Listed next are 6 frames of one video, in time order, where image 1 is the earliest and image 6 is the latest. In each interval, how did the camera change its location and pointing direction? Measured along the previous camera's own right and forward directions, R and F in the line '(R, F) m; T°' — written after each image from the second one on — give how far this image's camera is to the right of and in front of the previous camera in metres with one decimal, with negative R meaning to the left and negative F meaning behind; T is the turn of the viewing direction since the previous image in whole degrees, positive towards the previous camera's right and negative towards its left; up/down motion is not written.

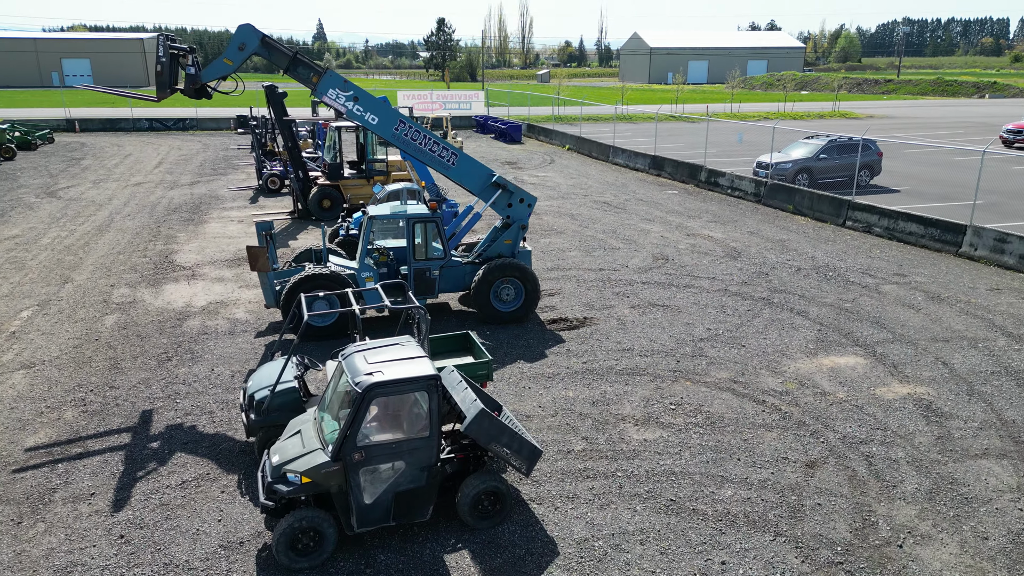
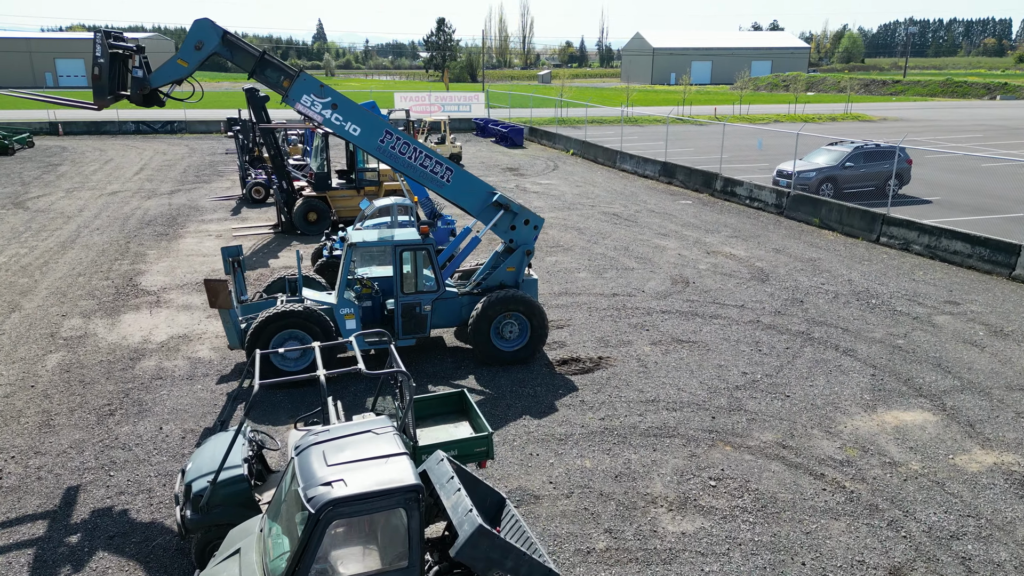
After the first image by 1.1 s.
(0.0, +1.5) m; 0°
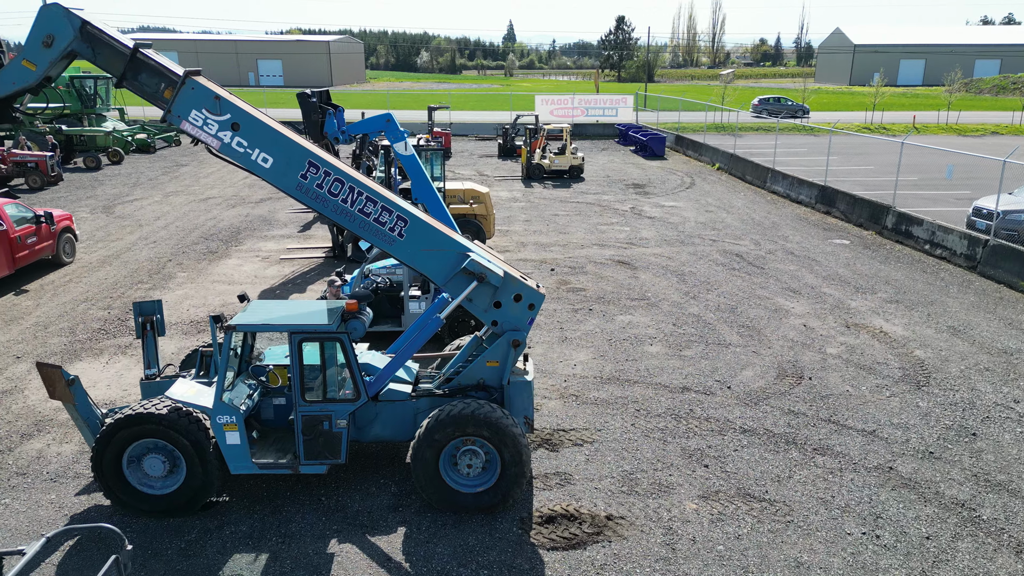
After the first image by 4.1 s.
(+1.8, +3.5) m; -13°
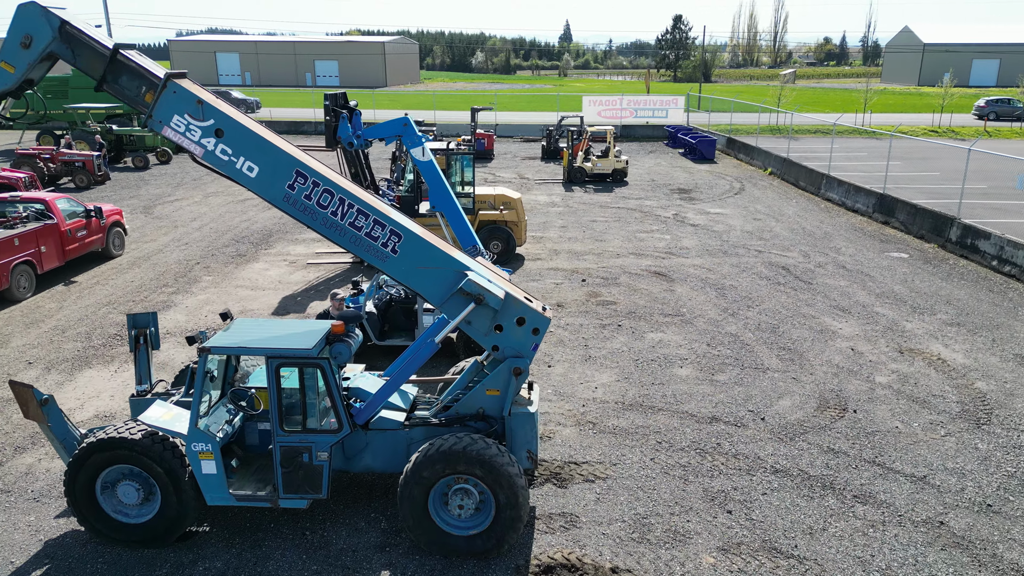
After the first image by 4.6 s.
(+0.4, +0.6) m; -4°
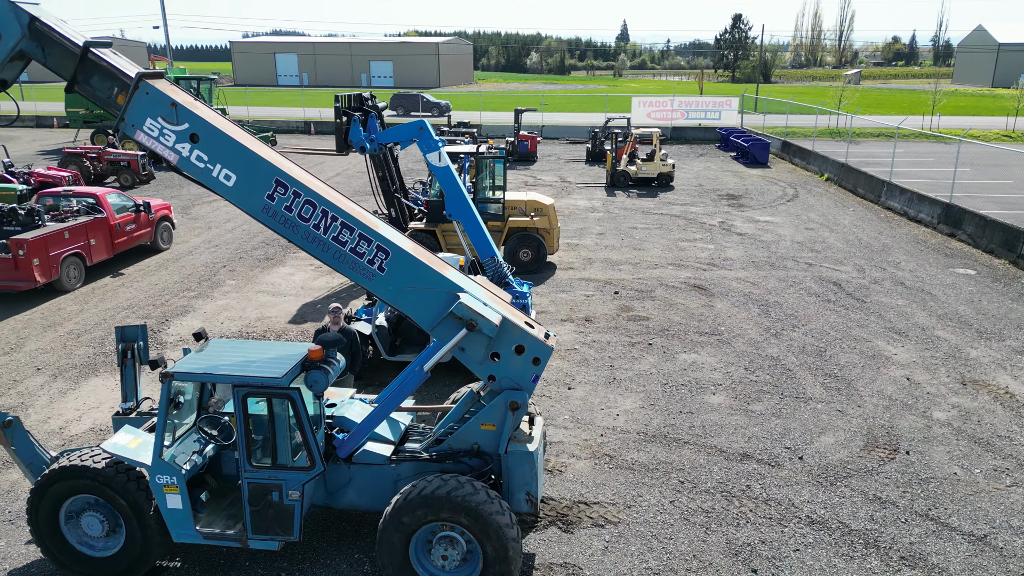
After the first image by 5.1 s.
(+0.4, +0.7) m; -4°
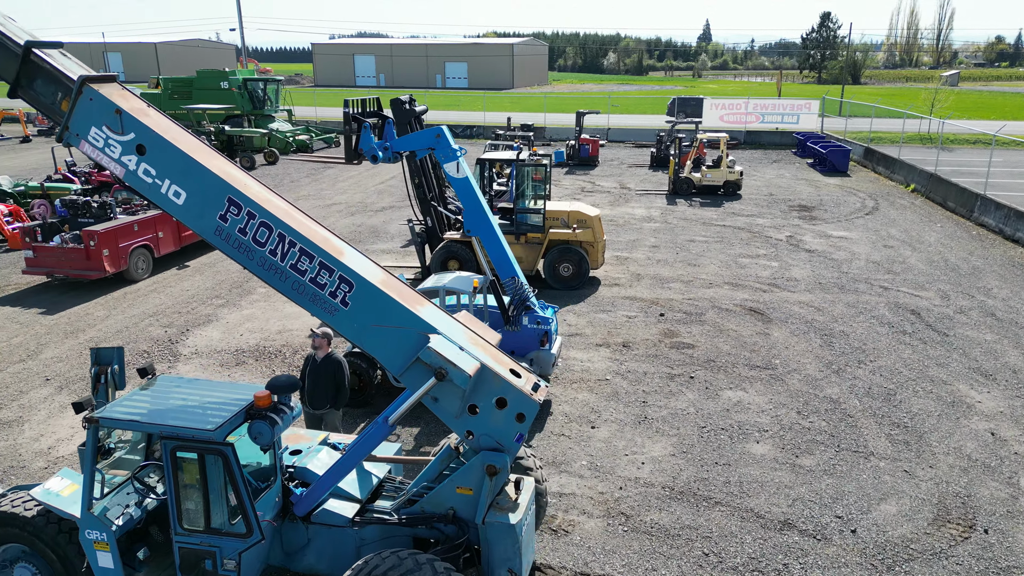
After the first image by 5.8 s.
(+0.6, +0.9) m; -6°
